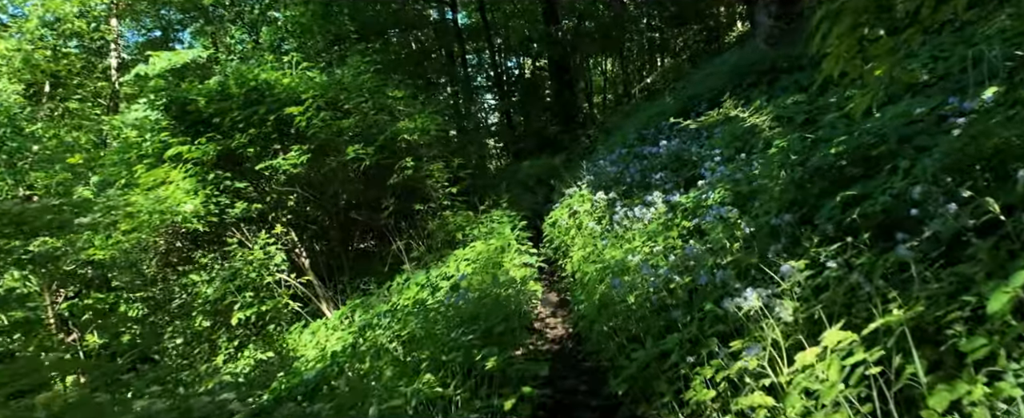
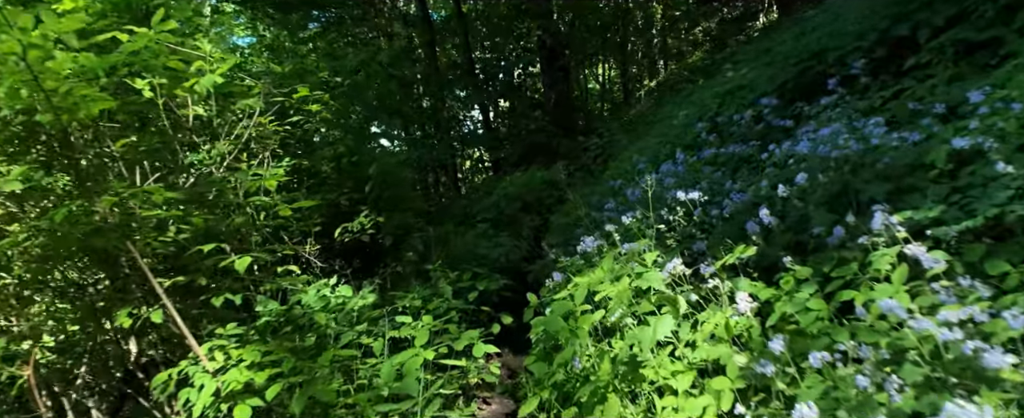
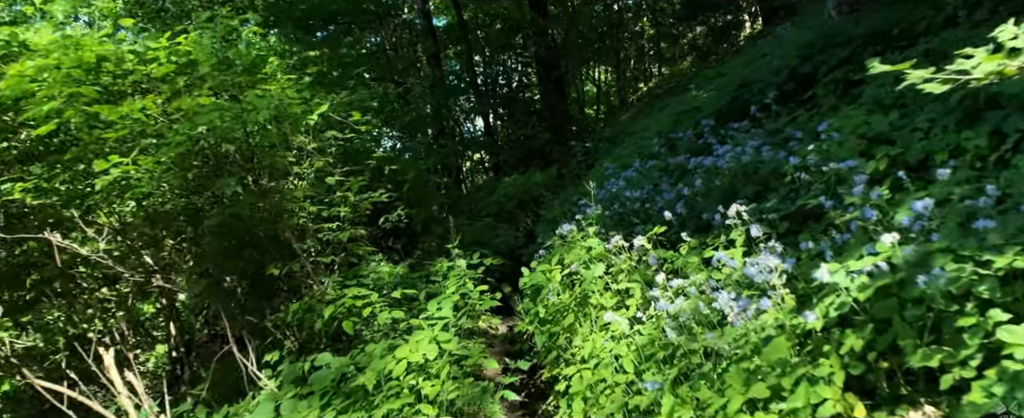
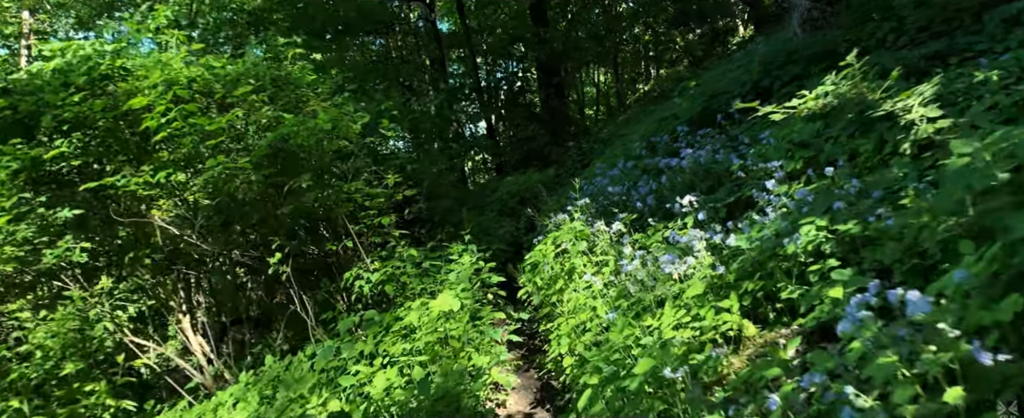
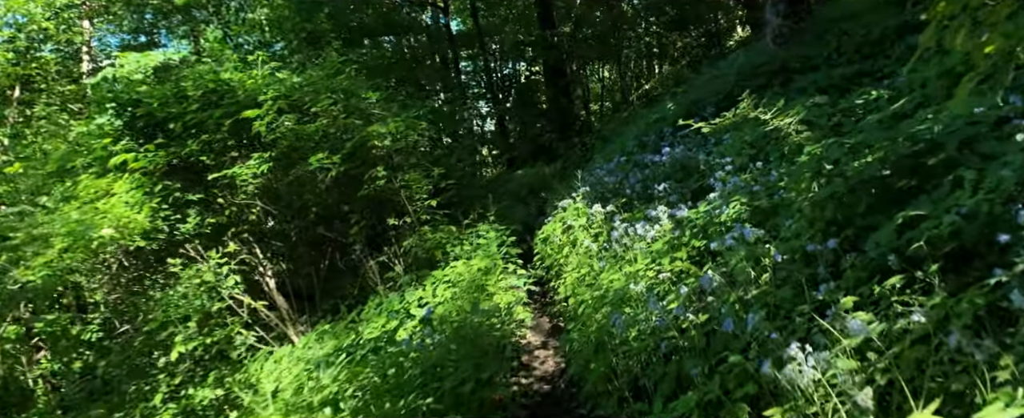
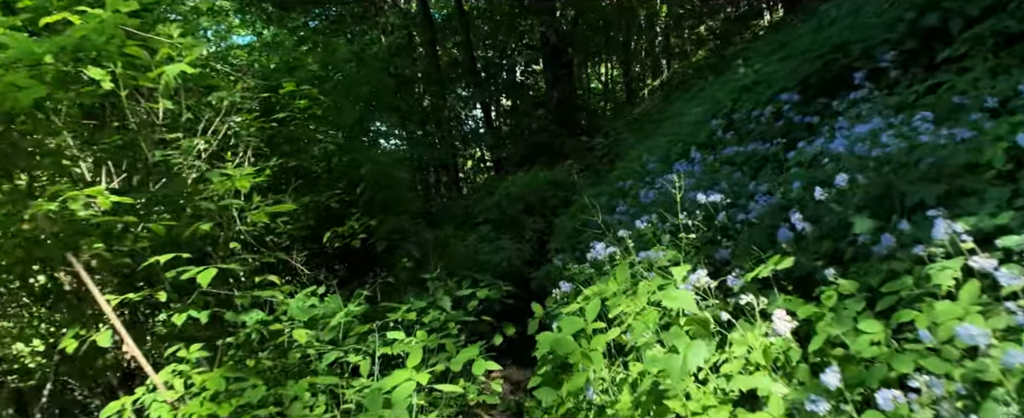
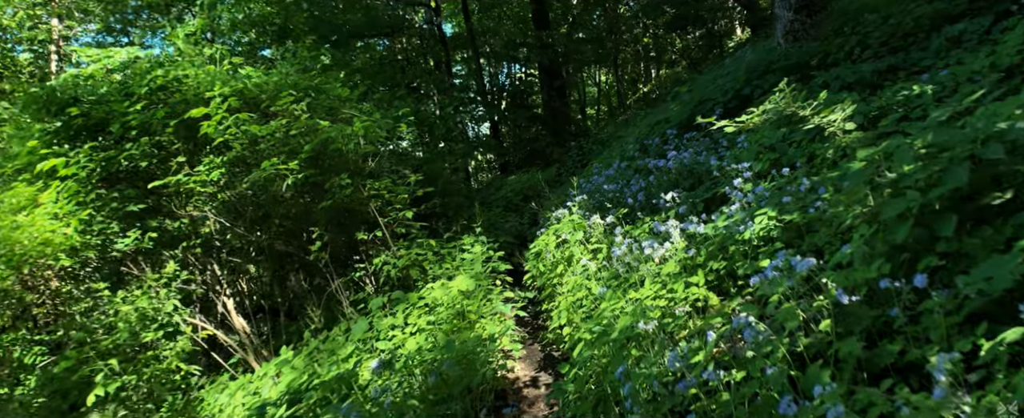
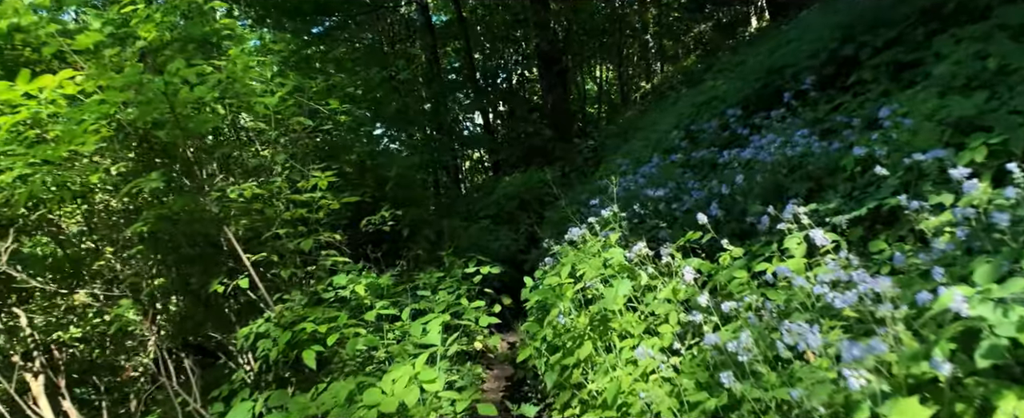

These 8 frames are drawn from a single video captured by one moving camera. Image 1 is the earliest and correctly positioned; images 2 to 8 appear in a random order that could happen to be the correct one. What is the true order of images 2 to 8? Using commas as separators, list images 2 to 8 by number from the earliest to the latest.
5, 7, 4, 3, 8, 2, 6
